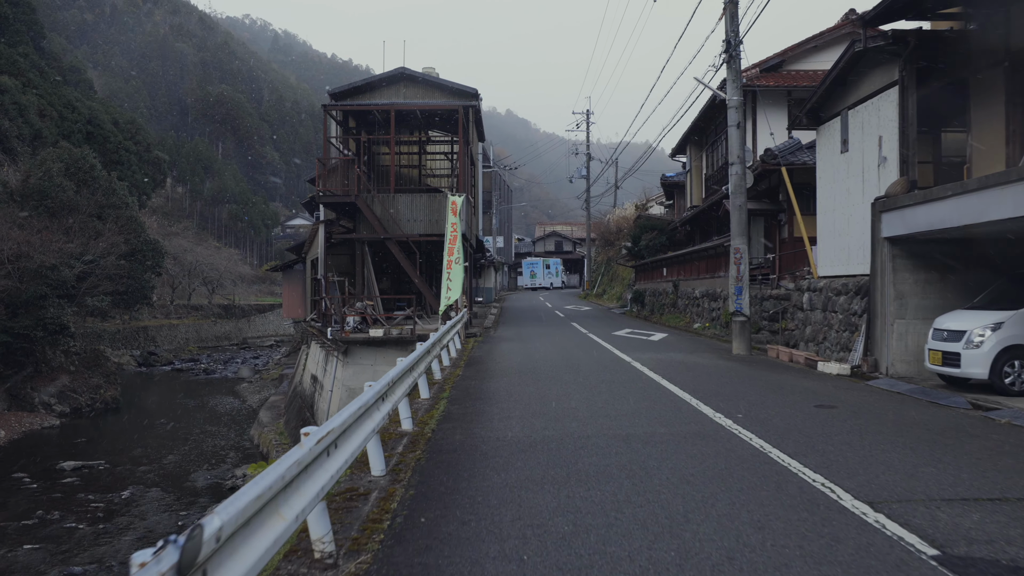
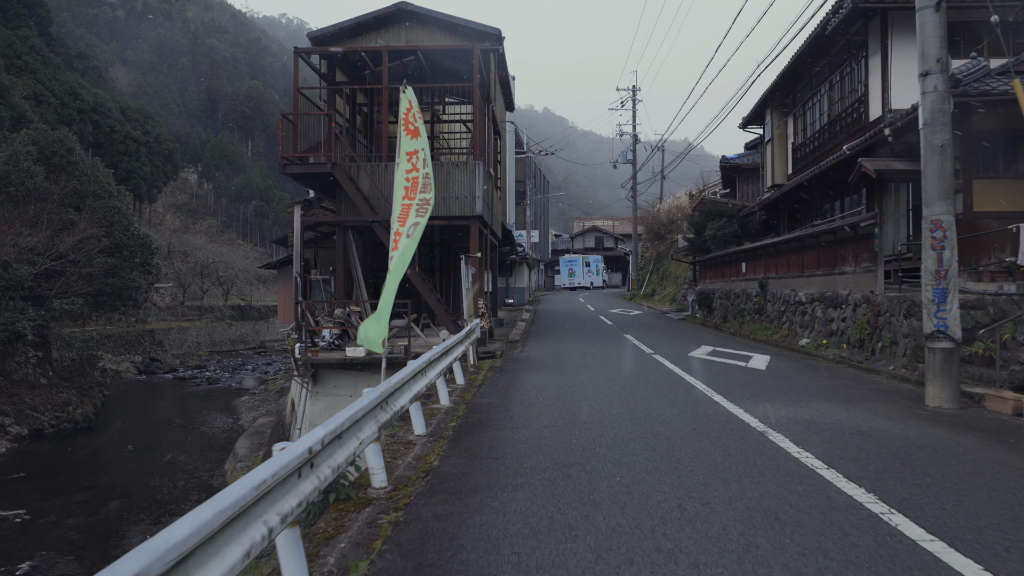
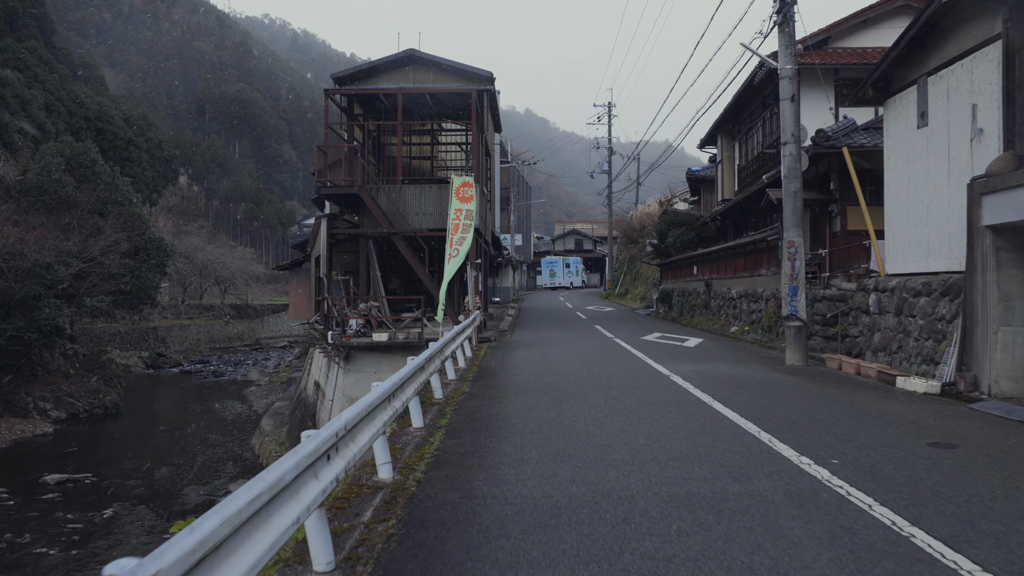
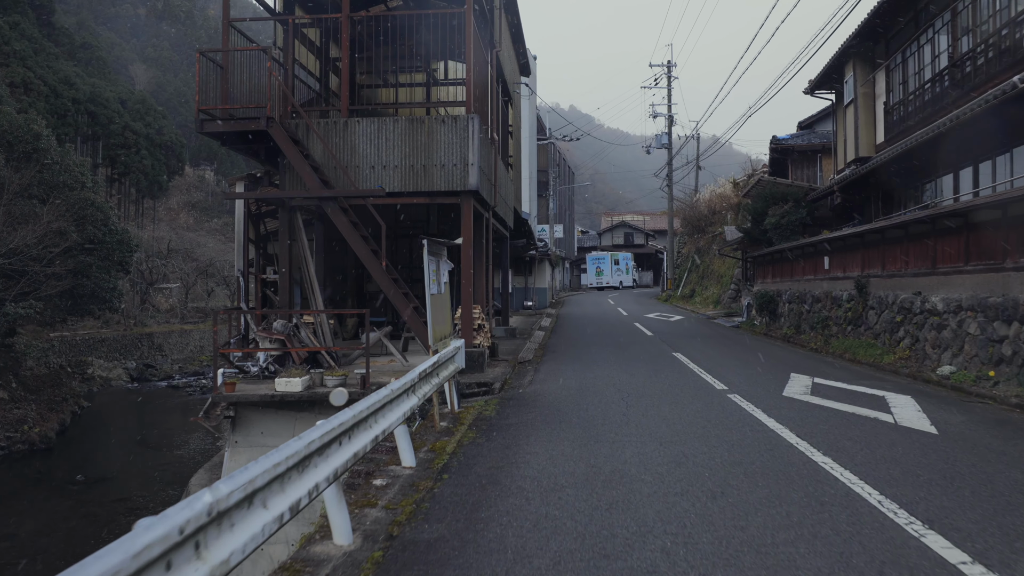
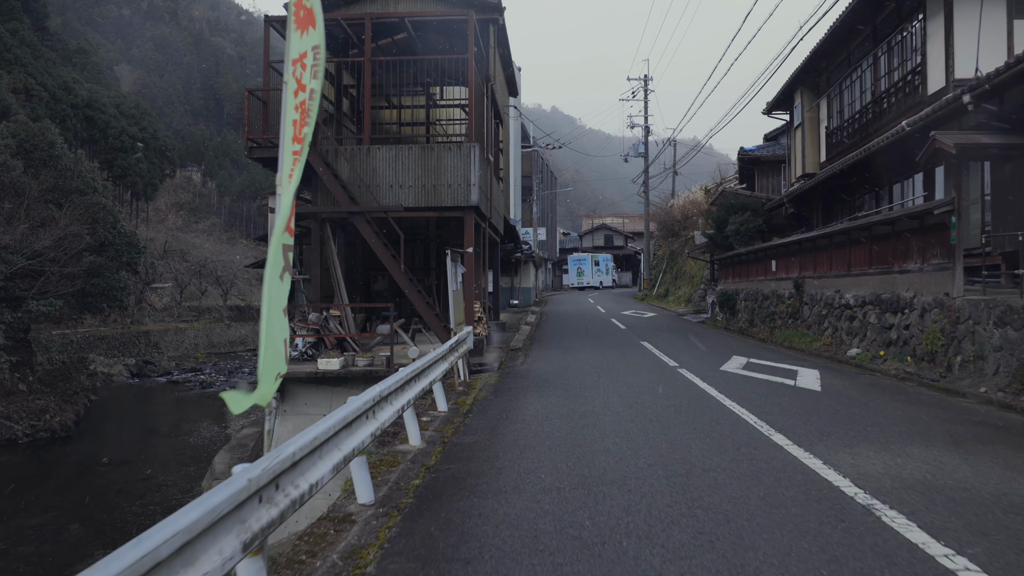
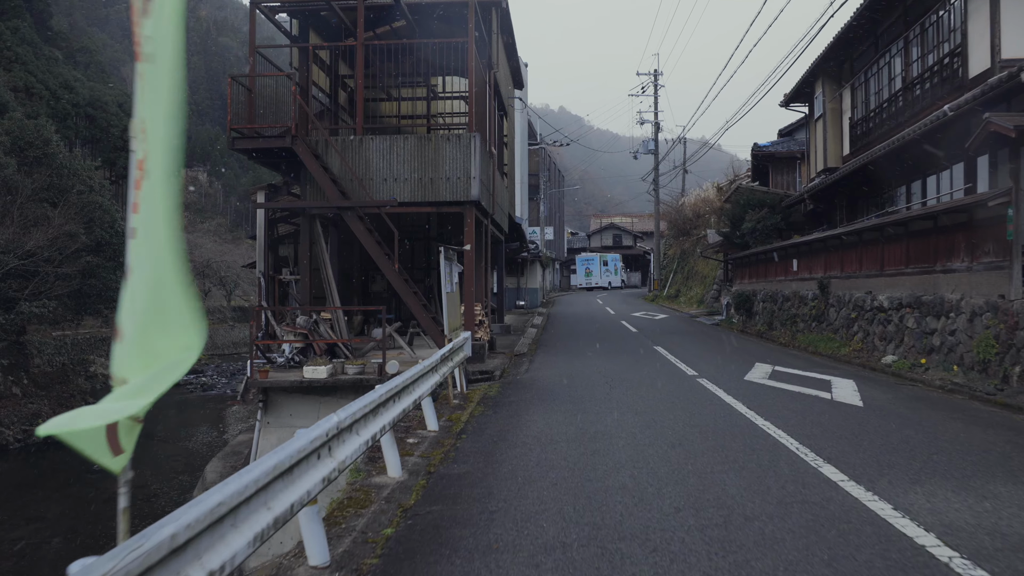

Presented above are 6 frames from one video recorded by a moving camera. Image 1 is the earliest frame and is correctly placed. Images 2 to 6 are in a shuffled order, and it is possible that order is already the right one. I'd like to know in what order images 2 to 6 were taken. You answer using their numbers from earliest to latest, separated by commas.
3, 2, 5, 6, 4
